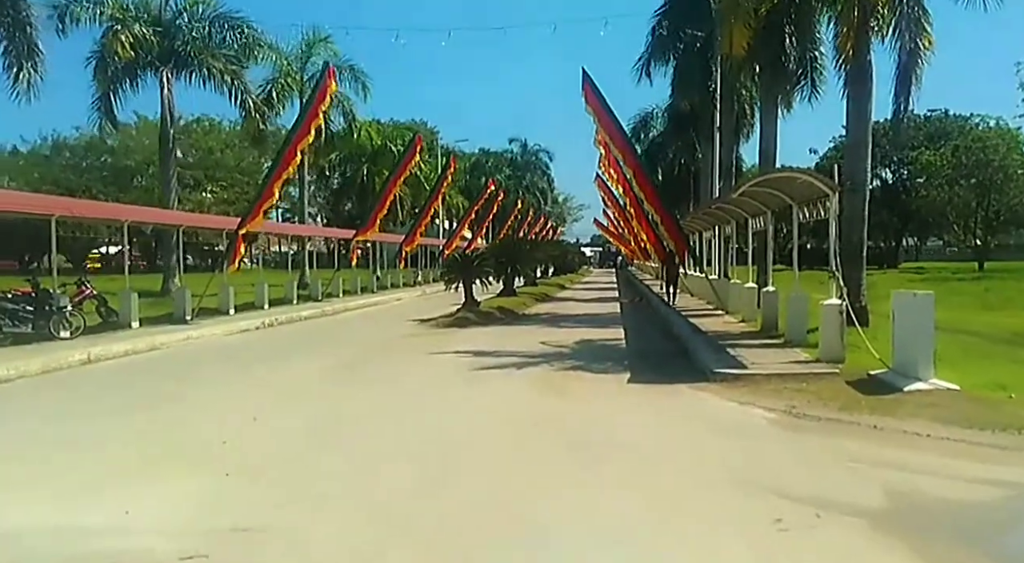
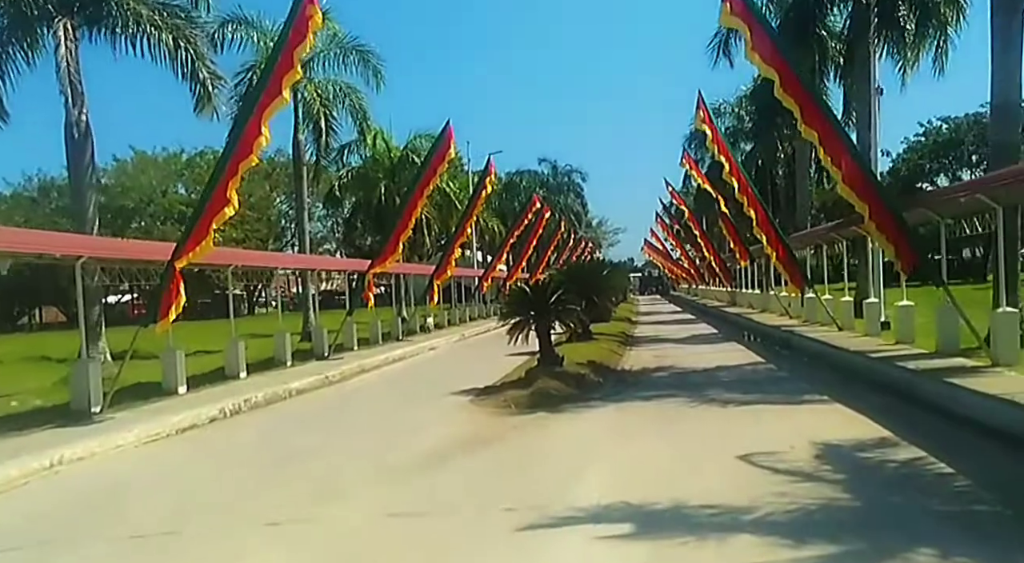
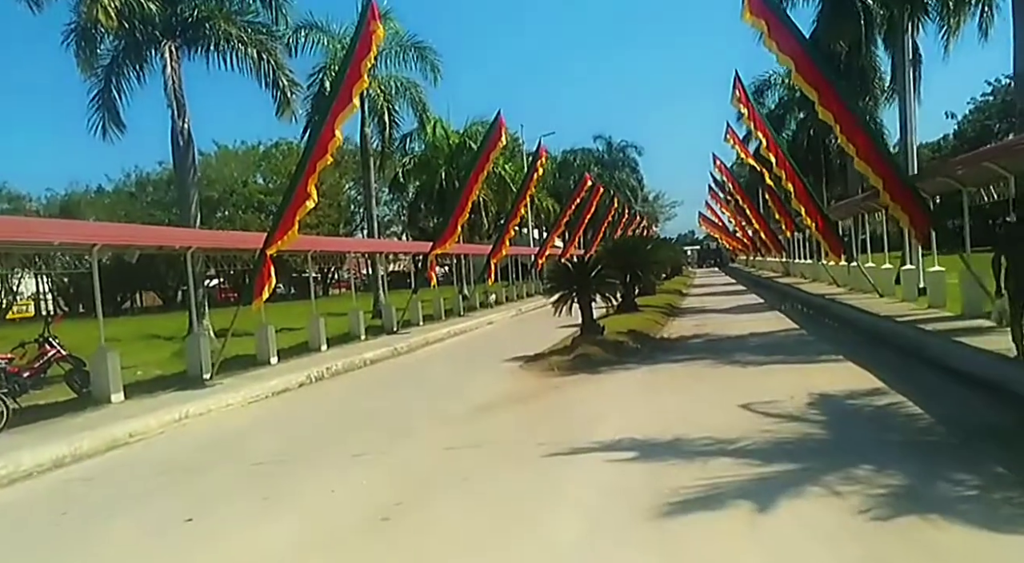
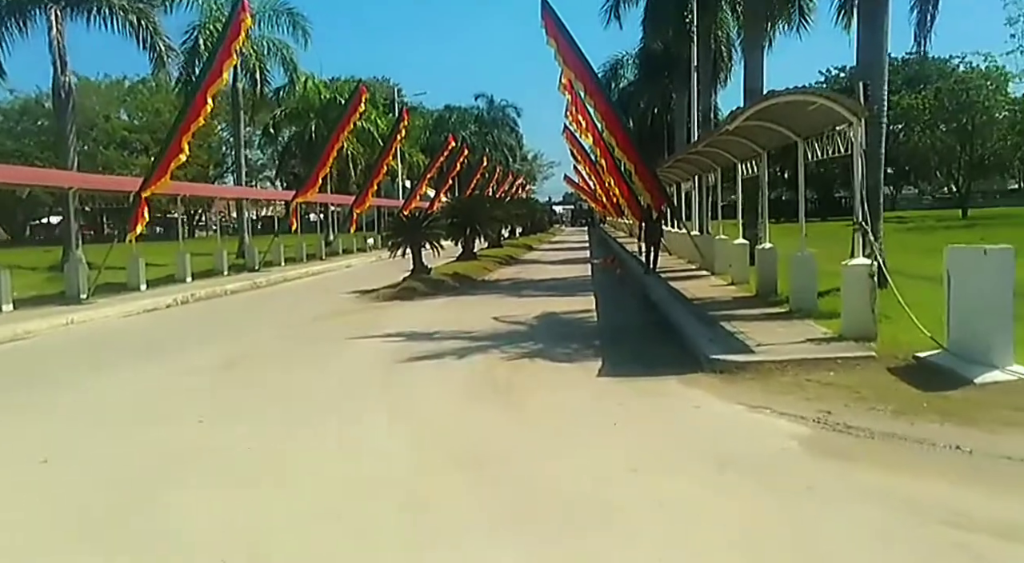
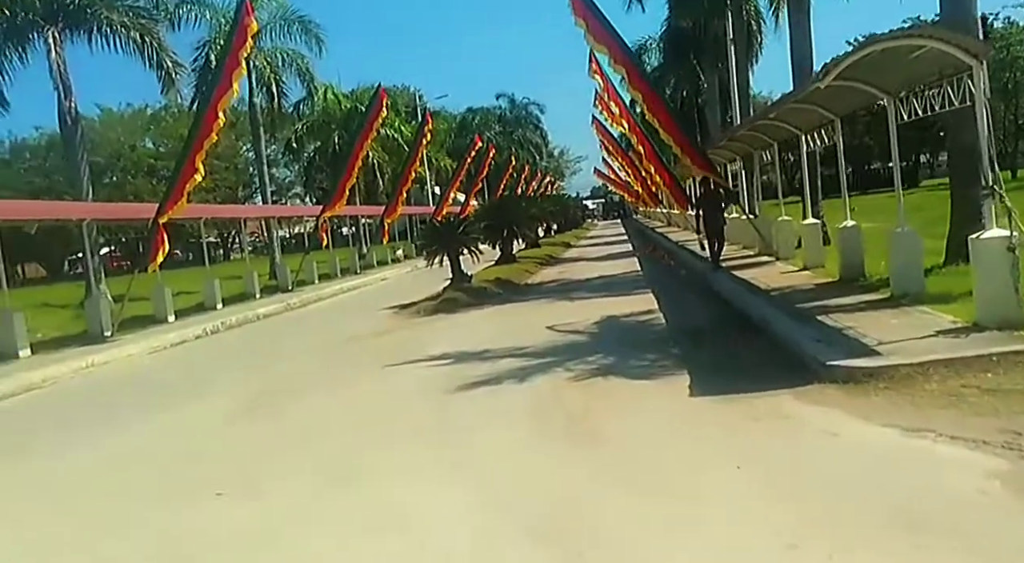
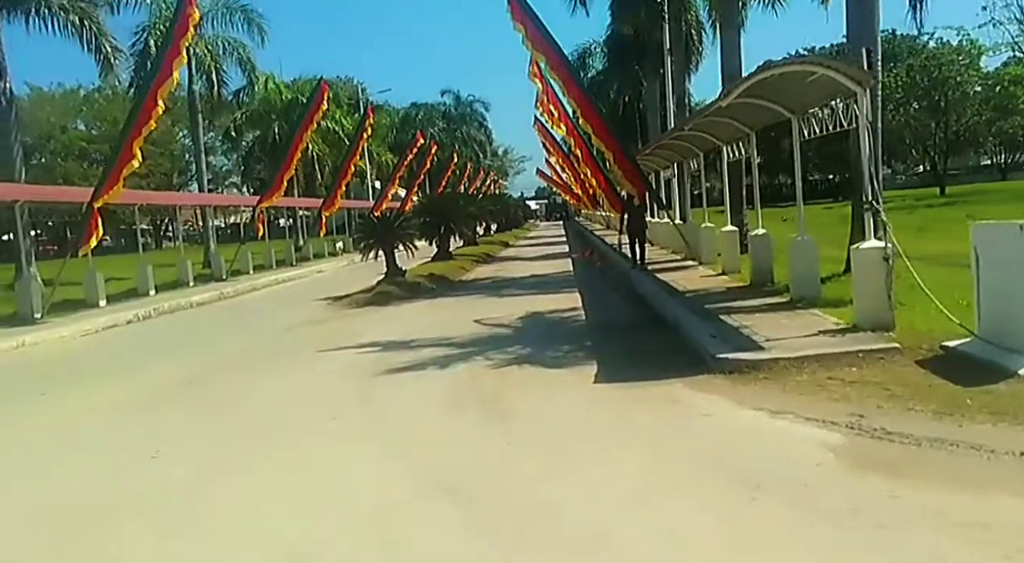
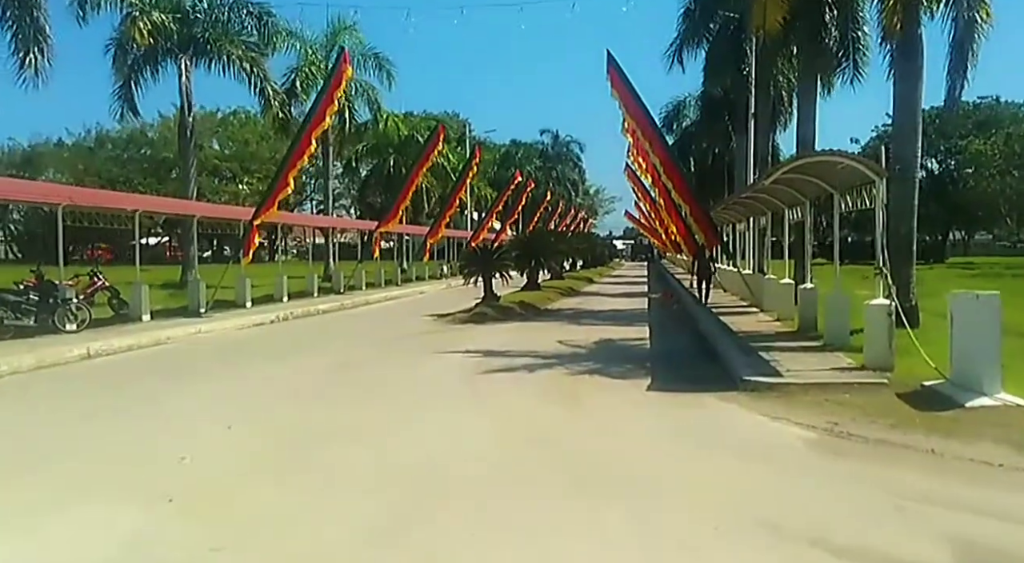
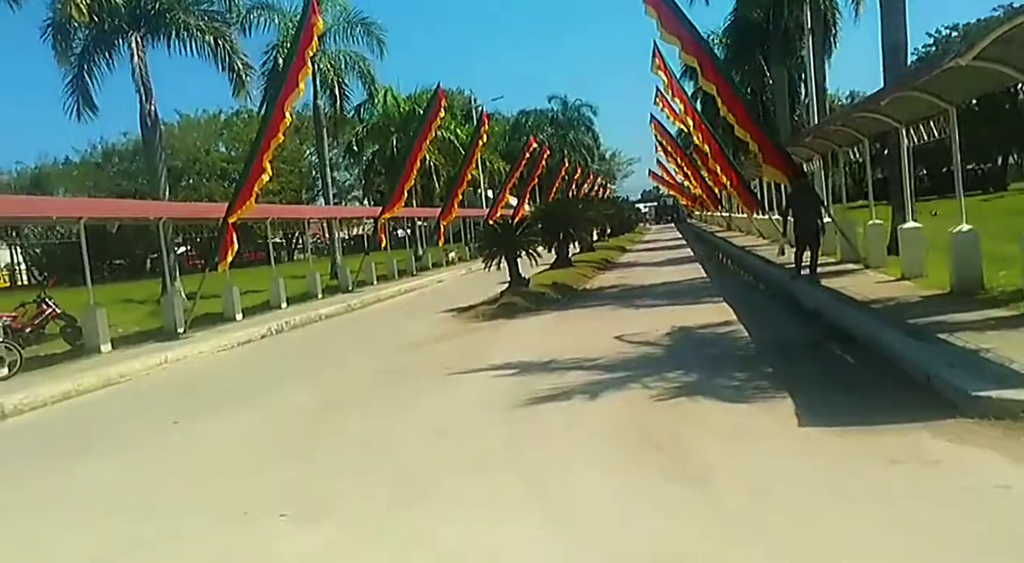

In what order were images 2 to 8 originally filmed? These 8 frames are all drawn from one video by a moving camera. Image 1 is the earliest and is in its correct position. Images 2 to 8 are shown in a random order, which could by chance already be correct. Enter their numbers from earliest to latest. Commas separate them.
7, 4, 6, 5, 8, 3, 2
